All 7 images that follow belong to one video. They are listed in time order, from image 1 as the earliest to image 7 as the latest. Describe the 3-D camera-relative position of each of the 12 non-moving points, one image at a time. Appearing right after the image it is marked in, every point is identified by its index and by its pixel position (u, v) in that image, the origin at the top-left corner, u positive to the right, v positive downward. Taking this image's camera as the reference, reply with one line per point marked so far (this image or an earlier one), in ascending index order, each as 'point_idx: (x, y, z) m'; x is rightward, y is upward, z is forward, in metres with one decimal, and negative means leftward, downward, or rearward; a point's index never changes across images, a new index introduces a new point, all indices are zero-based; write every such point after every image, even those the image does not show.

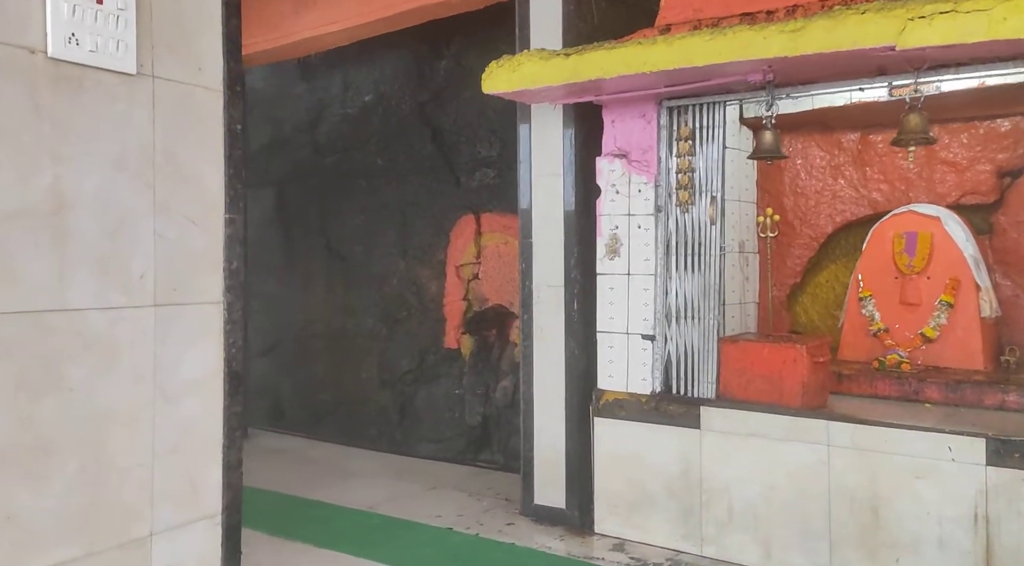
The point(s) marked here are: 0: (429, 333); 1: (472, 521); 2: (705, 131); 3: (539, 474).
0: (-0.5, -0.3, +5.9) m
1: (-0.2, -1.1, +4.3) m
2: (+0.8, +0.6, +3.8) m
3: (+0.1, -0.9, +4.2) m
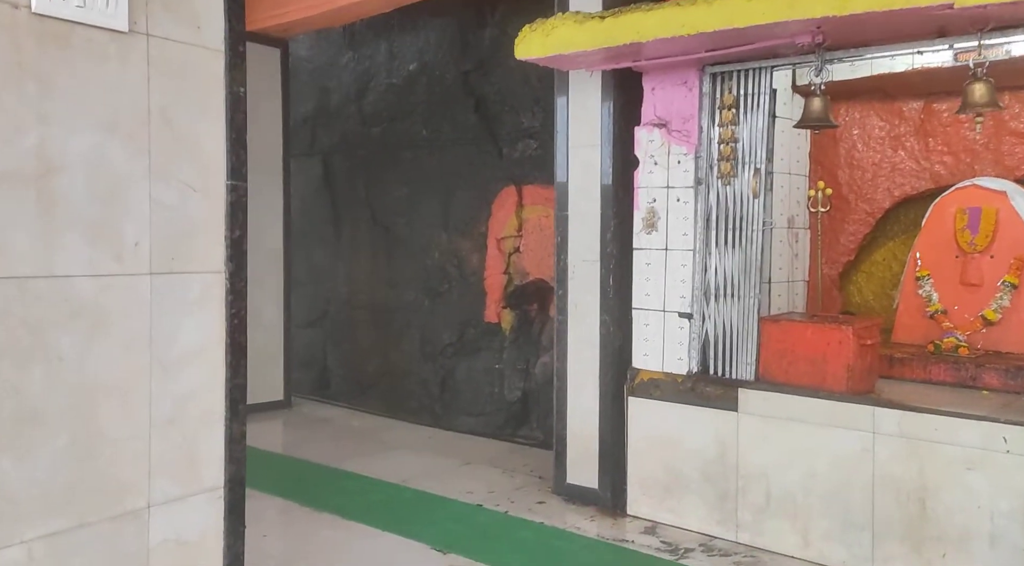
0: (-0.3, -0.2, +5.8) m
1: (0.0, -1.0, +4.2) m
2: (+0.9, +0.7, +3.6) m
3: (+0.3, -0.8, +4.1) m
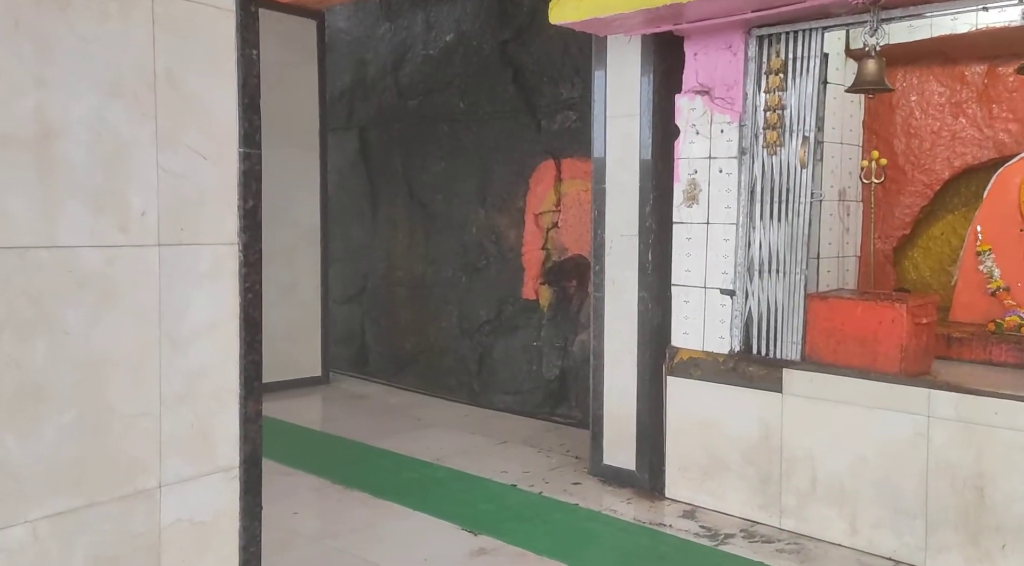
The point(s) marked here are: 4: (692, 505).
0: (0.0, 0.0, +5.7) m
1: (+0.1, -0.9, +4.1) m
2: (+1.0, +0.8, +3.4) m
3: (+0.4, -0.7, +4.0) m
4: (+0.7, -0.9, +3.7) m
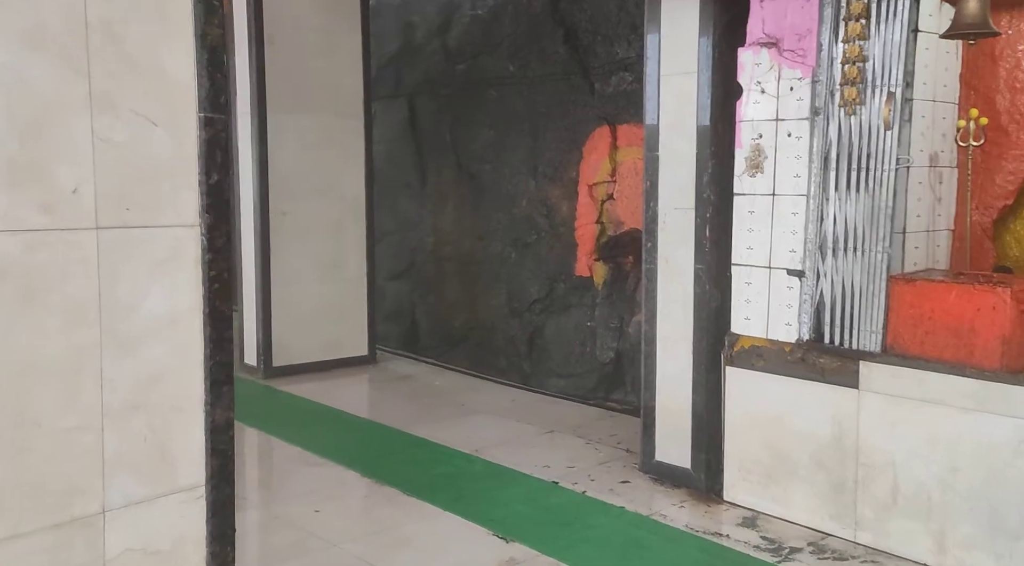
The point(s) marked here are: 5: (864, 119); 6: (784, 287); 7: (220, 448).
0: (+0.3, +0.1, +5.3) m
1: (+0.3, -0.8, +3.7) m
2: (+1.2, +0.9, +2.9) m
3: (+0.6, -0.6, +3.6) m
4: (+0.9, -0.8, +3.3) m
5: (+1.1, +0.5, +3.0) m
6: (+0.9, 0.0, +3.2) m
7: (-0.6, -0.3, +1.8) m
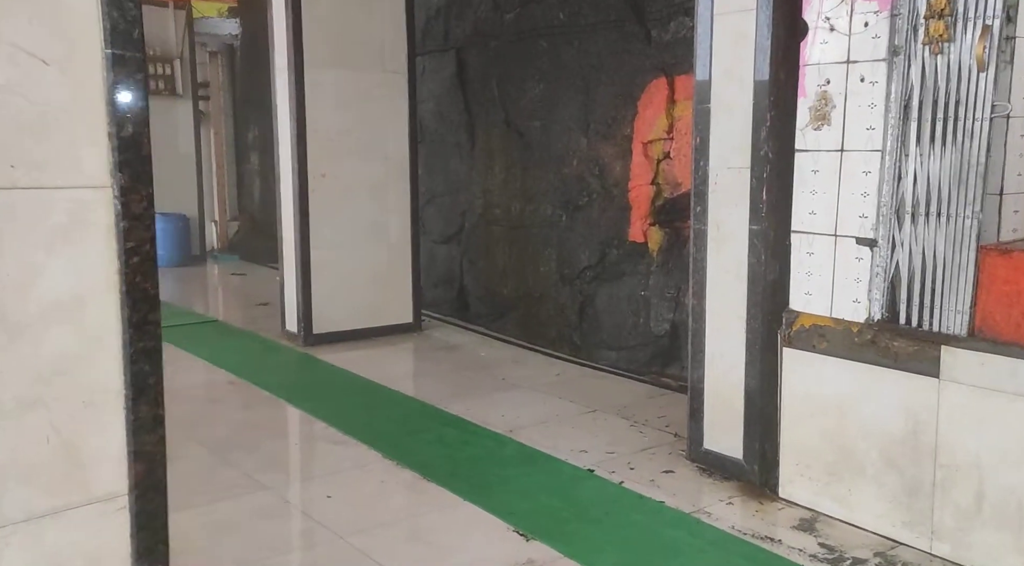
0: (+0.5, +0.3, +4.9) m
1: (+0.4, -0.7, +3.4) m
2: (+1.2, +0.9, +2.4) m
3: (+0.7, -0.5, +3.2) m
4: (+1.0, -0.7, +2.9) m
5: (+1.2, +0.6, +2.5) m
6: (+1.0, +0.1, +2.7) m
7: (-0.6, -0.3, +1.6) m
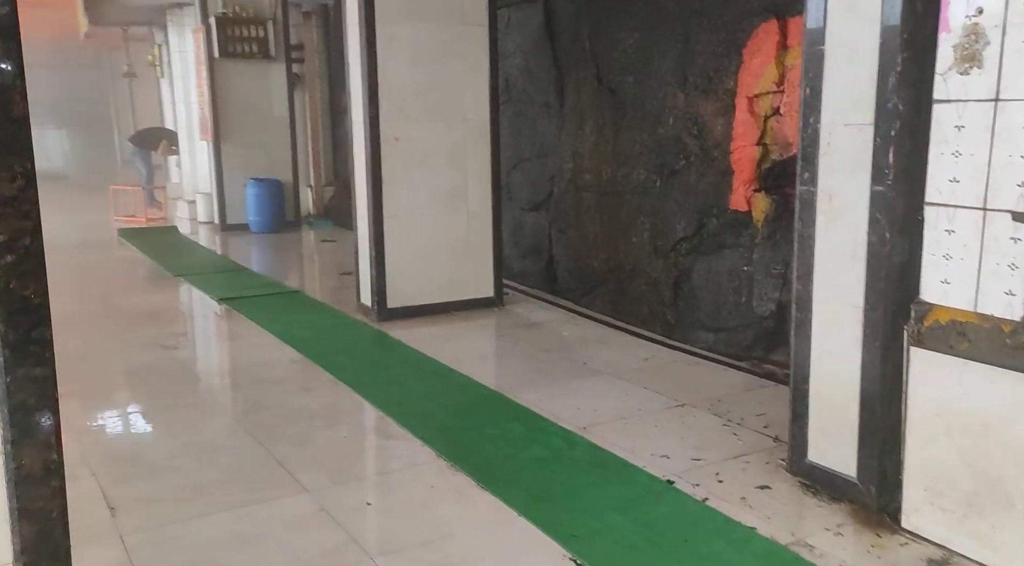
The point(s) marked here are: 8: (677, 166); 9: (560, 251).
0: (+0.9, +0.4, +4.4) m
1: (+0.6, -0.6, +2.9) m
2: (+1.3, +1.0, +1.7) m
3: (+0.9, -0.4, +2.7) m
4: (+1.1, -0.7, +2.4) m
5: (+1.3, +0.6, +1.9) m
6: (+1.2, +0.1, +2.2) m
7: (-0.6, -0.3, +1.2) m
8: (+0.8, +0.6, +4.6) m
9: (+0.3, +0.2, +5.7) m
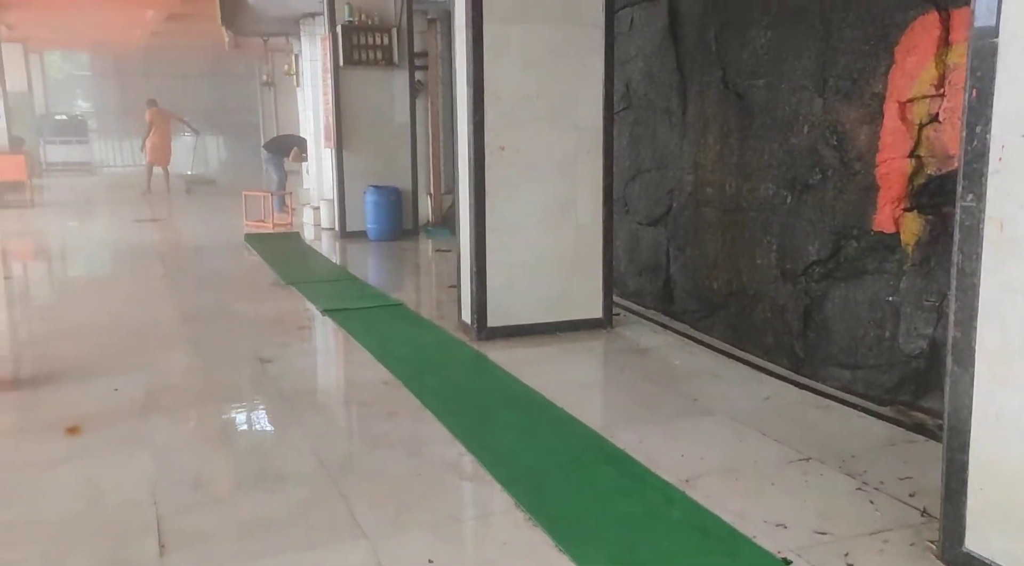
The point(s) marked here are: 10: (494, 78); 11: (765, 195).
0: (+1.4, +0.3, +3.8) m
1: (+0.9, -0.7, +2.4) m
2: (+1.4, +0.8, +1.2) m
3: (+1.1, -0.5, +2.2) m
4: (+1.3, -0.8, +1.8) m
5: (+1.4, +0.5, +1.3) m
6: (+1.3, 0.0, +1.6) m
7: (-0.6, -0.3, +0.9) m
8: (+1.3, +0.5, +4.1) m
9: (+0.9, +0.1, +5.2) m
10: (-0.1, +1.0, +4.7) m
11: (+1.2, +0.4, +4.4) m
